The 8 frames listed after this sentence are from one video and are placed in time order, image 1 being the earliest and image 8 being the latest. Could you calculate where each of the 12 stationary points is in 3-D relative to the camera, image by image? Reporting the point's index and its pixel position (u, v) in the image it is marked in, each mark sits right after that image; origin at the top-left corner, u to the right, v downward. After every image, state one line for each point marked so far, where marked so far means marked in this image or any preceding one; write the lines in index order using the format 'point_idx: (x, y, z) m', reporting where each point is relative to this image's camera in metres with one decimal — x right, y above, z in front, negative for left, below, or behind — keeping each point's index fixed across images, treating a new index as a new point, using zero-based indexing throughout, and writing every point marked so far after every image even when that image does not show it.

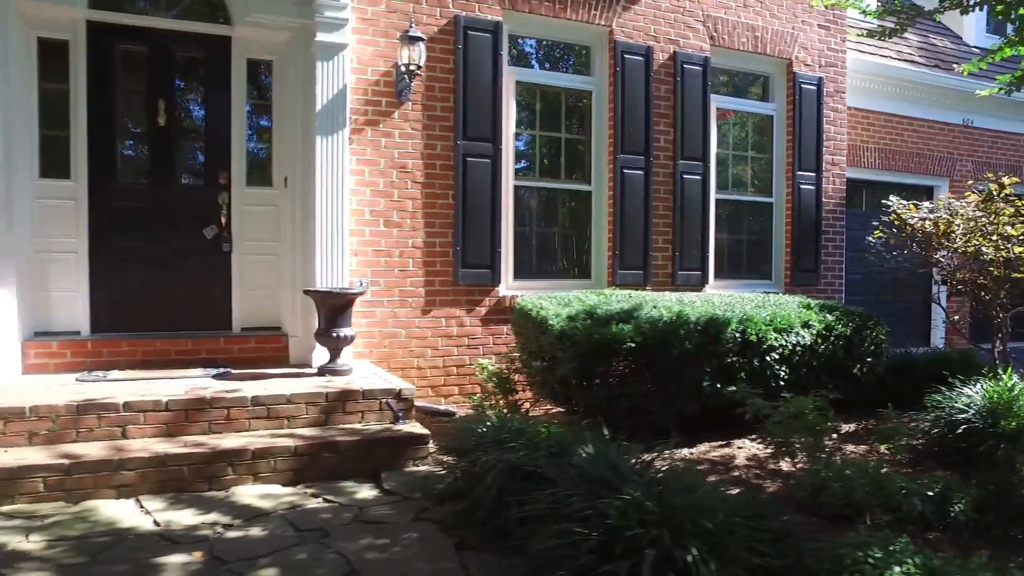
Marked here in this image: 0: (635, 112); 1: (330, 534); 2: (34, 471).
0: (+2.6, +3.7, +6.2) m
1: (-1.9, -2.6, +3.1) m
2: (-5.4, -2.1, +3.3) m
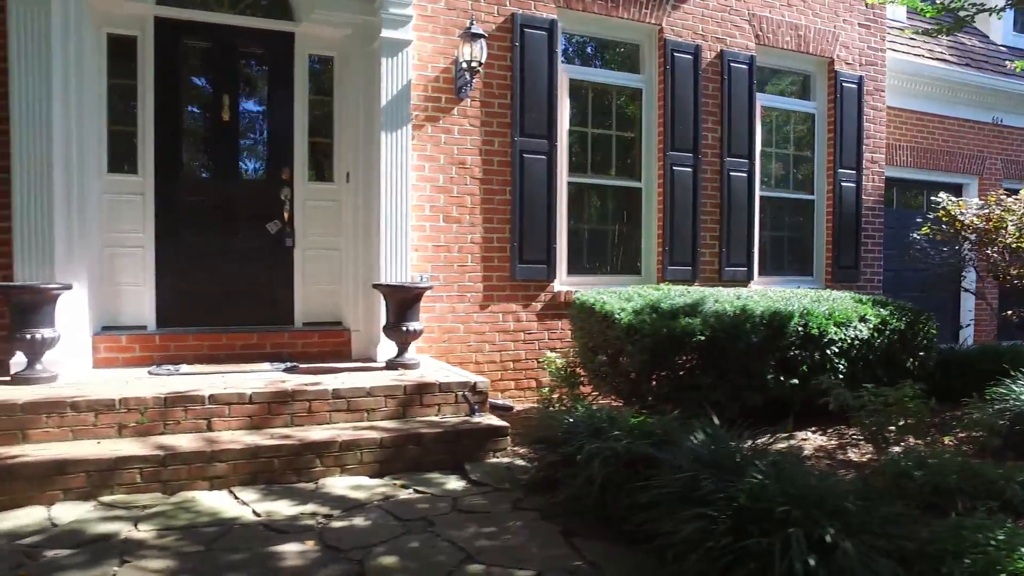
0: (+3.6, +3.8, +6.3) m
1: (-0.8, -2.5, +3.1) m
2: (-4.3, -2.0, +3.4) m
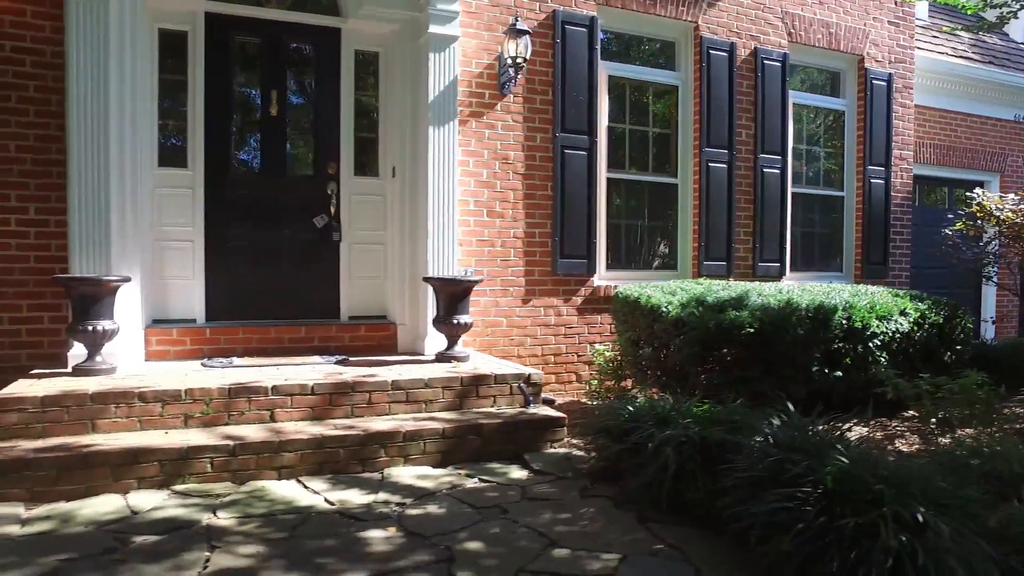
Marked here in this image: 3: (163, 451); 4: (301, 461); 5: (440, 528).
0: (+4.4, +3.9, +6.3) m
1: (0.0, -2.4, +3.2) m
2: (-3.5, -1.9, +3.4) m
3: (-3.9, -1.8, +3.3) m
4: (-2.5, -2.1, +3.6) m
5: (-0.7, -2.4, +2.9) m
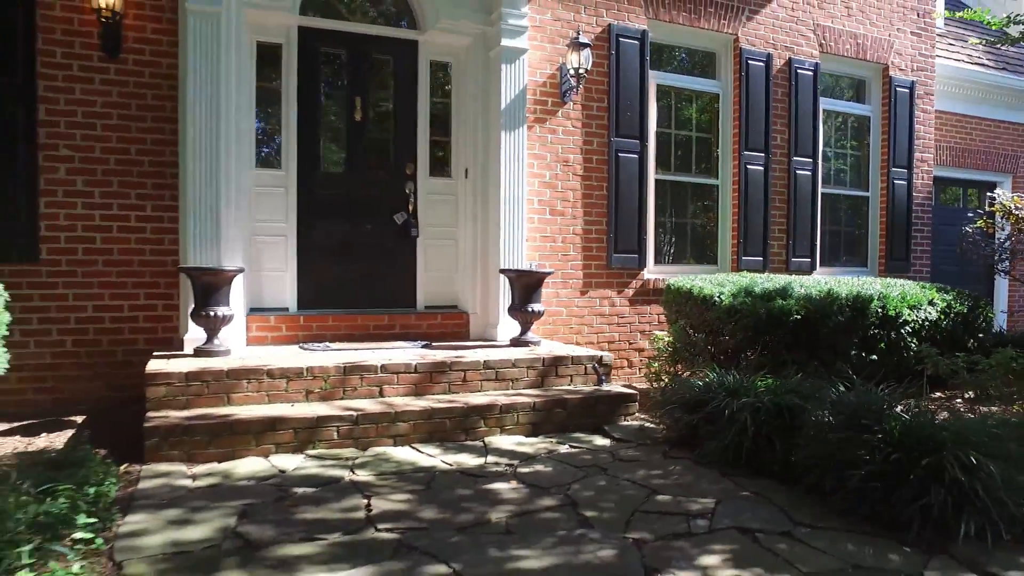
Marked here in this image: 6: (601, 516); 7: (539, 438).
0: (+5.6, +4.0, +6.8) m
1: (+1.2, -2.2, +3.6) m
2: (-2.3, -1.7, +3.9) m
3: (-2.7, -1.7, +3.8) m
4: (-1.3, -1.9, +4.0) m
5: (+0.5, -2.2, +3.4) m
6: (+0.9, -2.3, +3.0) m
7: (+0.4, -2.1, +4.2) m
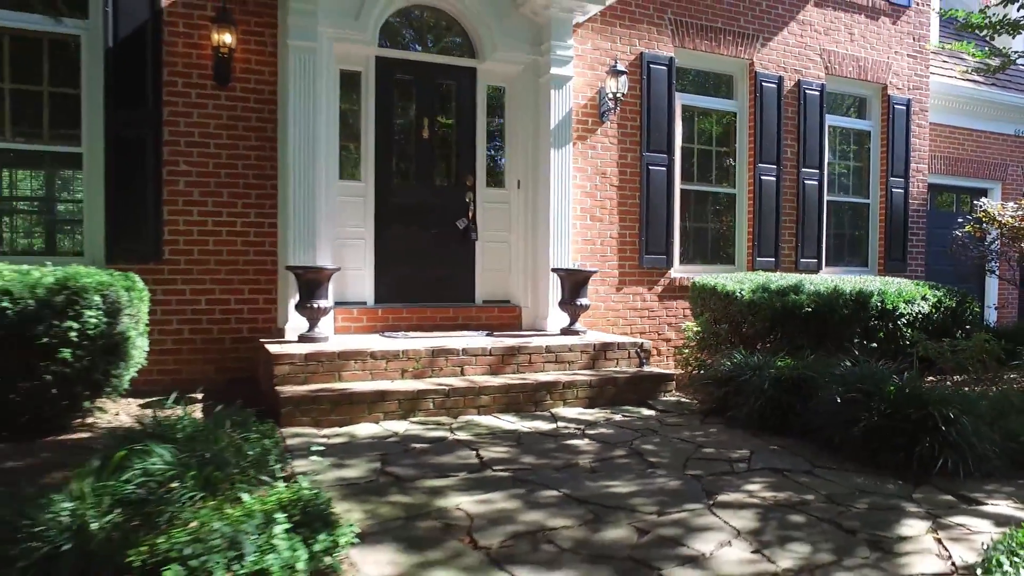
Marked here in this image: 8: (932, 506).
0: (+6.6, +4.1, +7.6) m
1: (+2.2, -2.1, +4.4) m
2: (-1.3, -1.6, +4.7) m
3: (-1.7, -1.6, +4.6) m
4: (-0.3, -1.8, +4.8) m
5: (+1.5, -2.2, +4.2) m
6: (+1.9, -2.2, +3.8) m
7: (+1.4, -2.1, +5.0) m
8: (+4.5, -2.3, +3.2) m
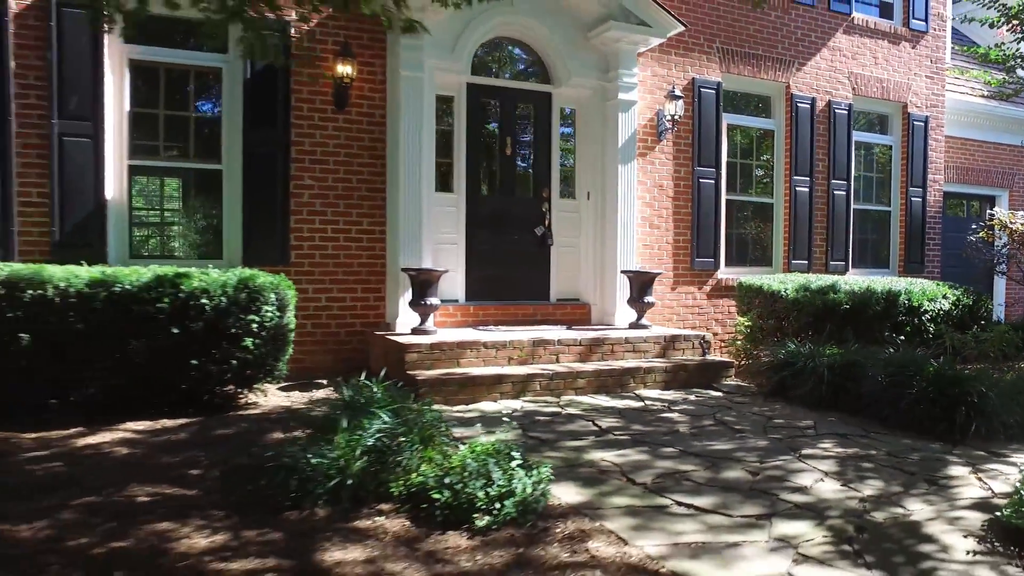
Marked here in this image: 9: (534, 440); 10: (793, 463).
0: (+8.3, +4.1, +8.5) m
1: (+3.9, -2.1, +5.3) m
2: (+0.4, -1.6, +5.5) m
3: (0.0, -1.6, +5.4) m
4: (+1.4, -1.8, +5.7) m
5: (+3.3, -2.2, +5.1) m
6: (+3.7, -2.2, +4.7) m
7: (+3.2, -2.1, +5.9) m
8: (+6.3, -2.3, +4.1) m
9: (+0.3, -2.2, +4.3) m
10: (+3.7, -2.3, +3.9) m
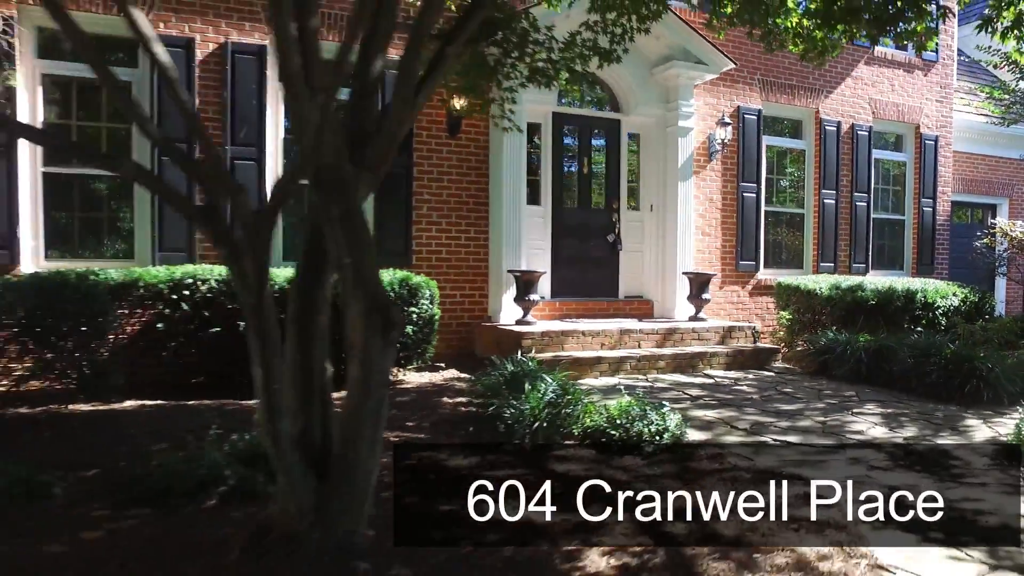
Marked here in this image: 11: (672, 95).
0: (+10.5, +4.1, +9.8) m
1: (+6.1, -2.1, +6.6) m
2: (+2.6, -1.6, +6.8) m
3: (+2.2, -1.6, +6.7) m
4: (+3.6, -1.8, +7.0) m
5: (+5.4, -2.1, +6.4) m
6: (+5.9, -2.2, +5.9) m
7: (+5.3, -2.0, +7.2) m
8: (+8.4, -2.3, +5.4) m
9: (+2.5, -2.2, +5.5) m
10: (+5.8, -2.2, +5.1) m
11: (+4.6, +5.5, +8.5) m
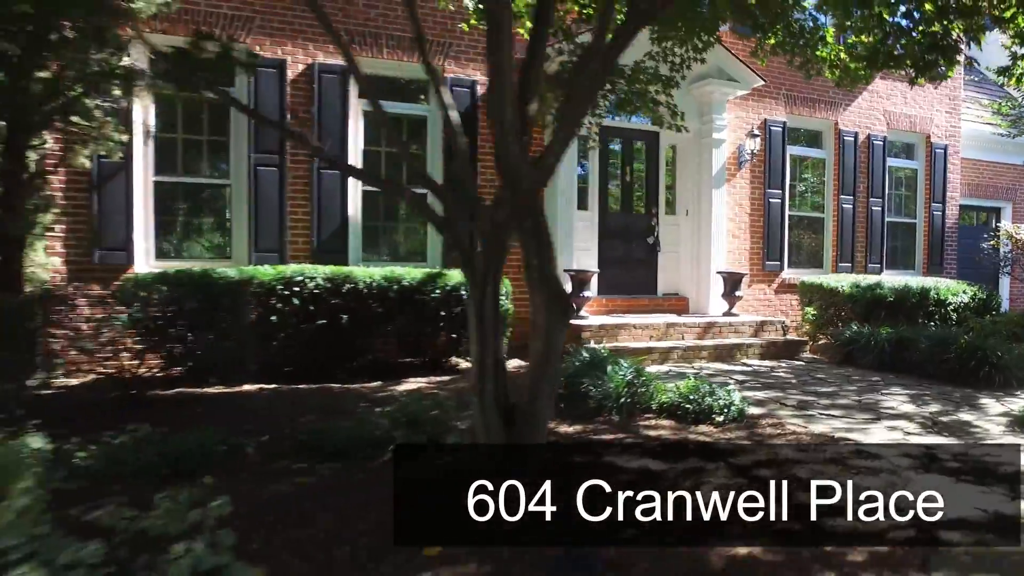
0: (+12.0, +4.2, +10.6) m
1: (+7.6, -2.1, +7.4) m
2: (+4.1, -1.6, +7.6) m
3: (+3.7, -1.5, +7.5) m
4: (+5.1, -1.7, +7.7) m
5: (+6.9, -2.1, +7.2) m
6: (+7.4, -2.1, +6.7) m
7: (+6.8, -2.0, +8.0) m
8: (+10.0, -2.3, +6.2) m
9: (+4.0, -2.1, +6.3) m
10: (+7.3, -2.2, +5.9) m
11: (+6.1, +5.6, +9.3) m
